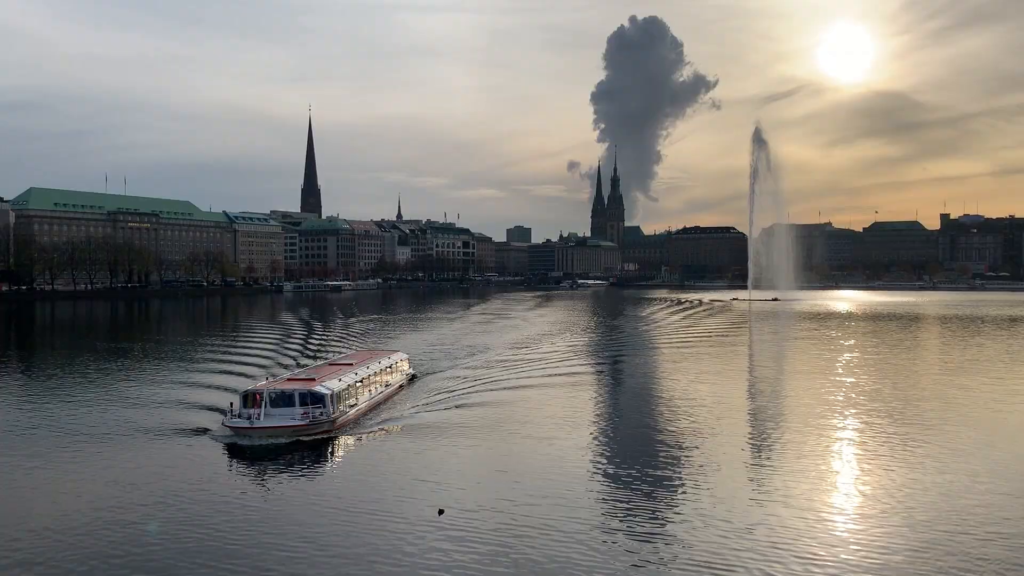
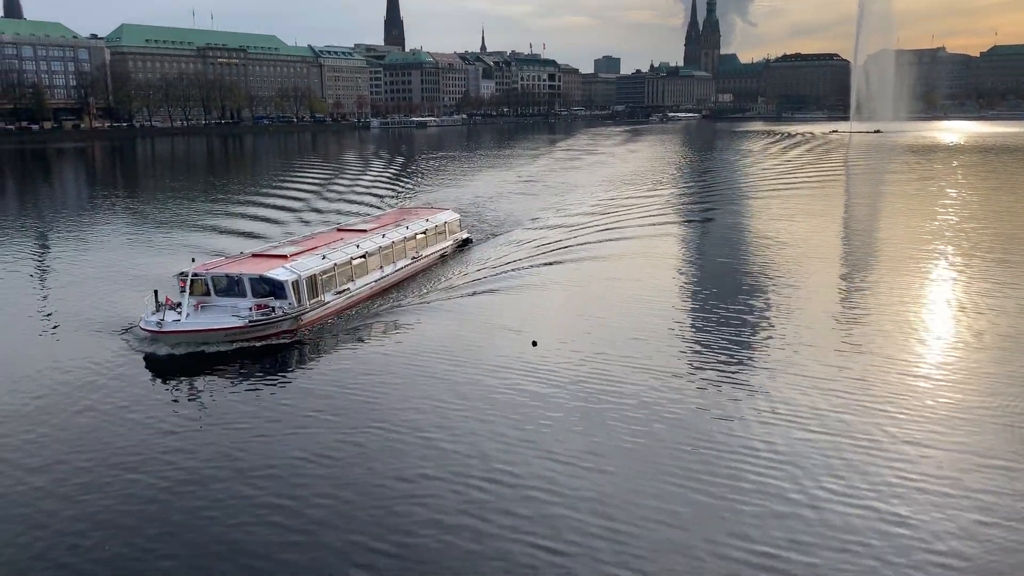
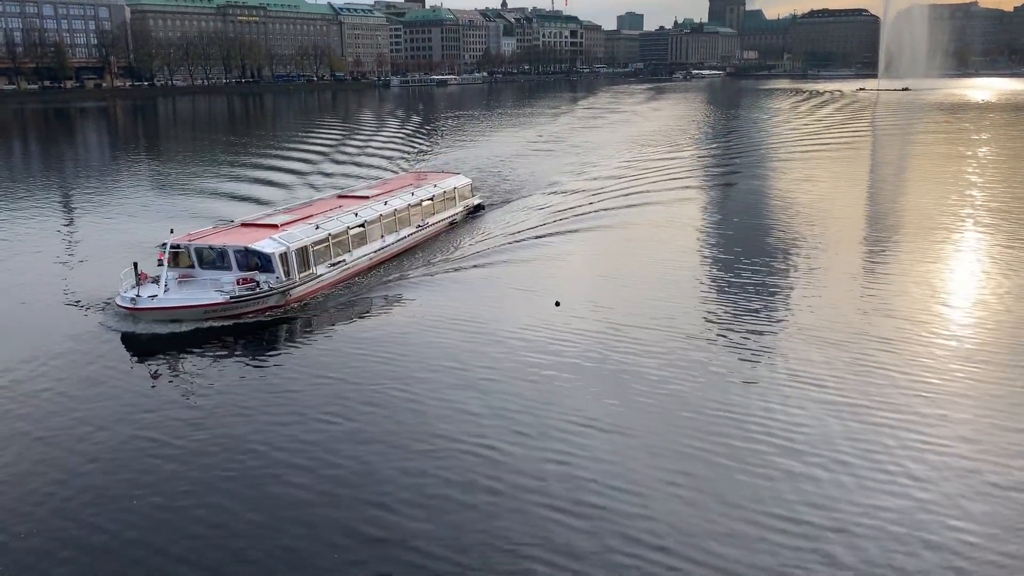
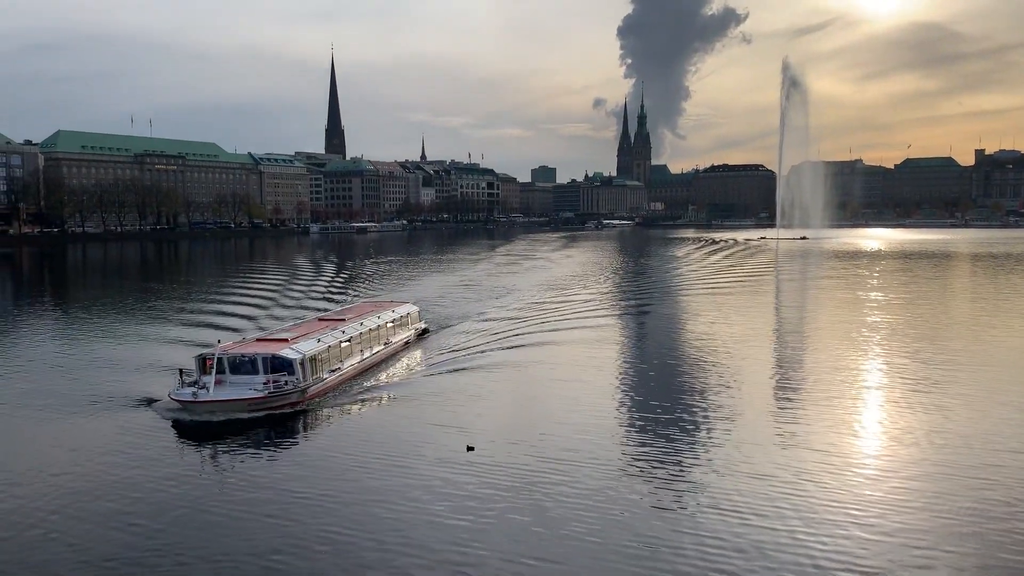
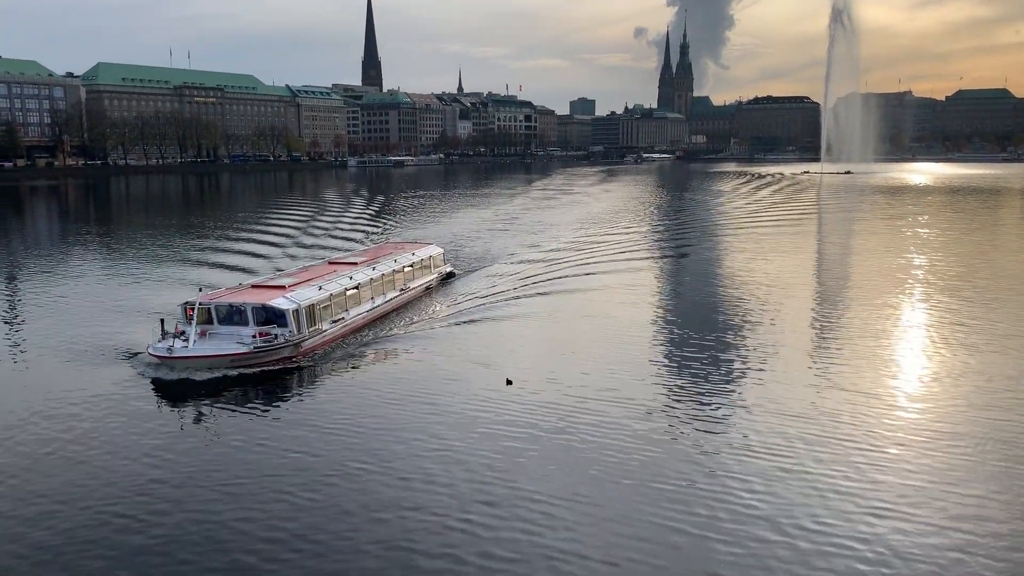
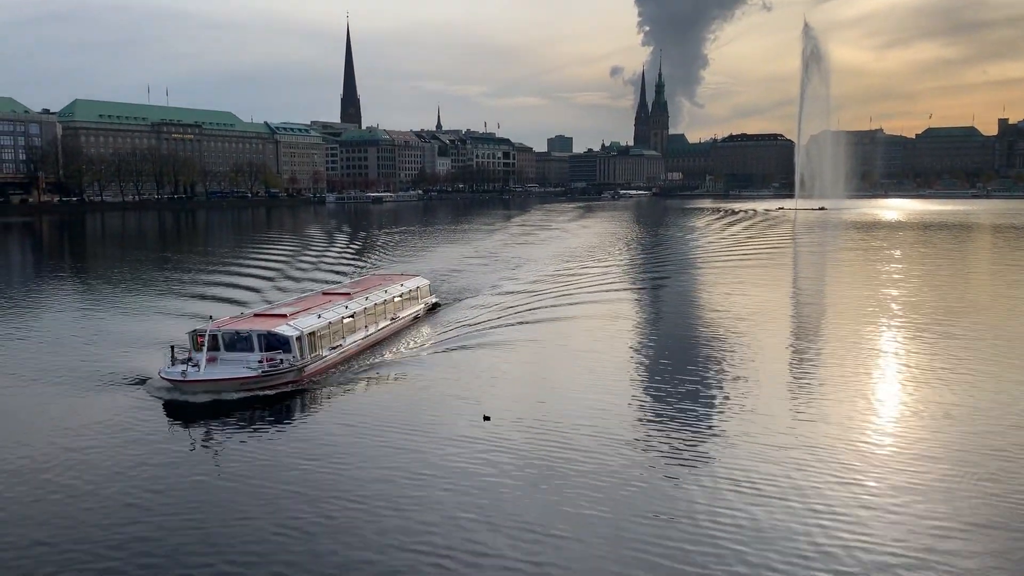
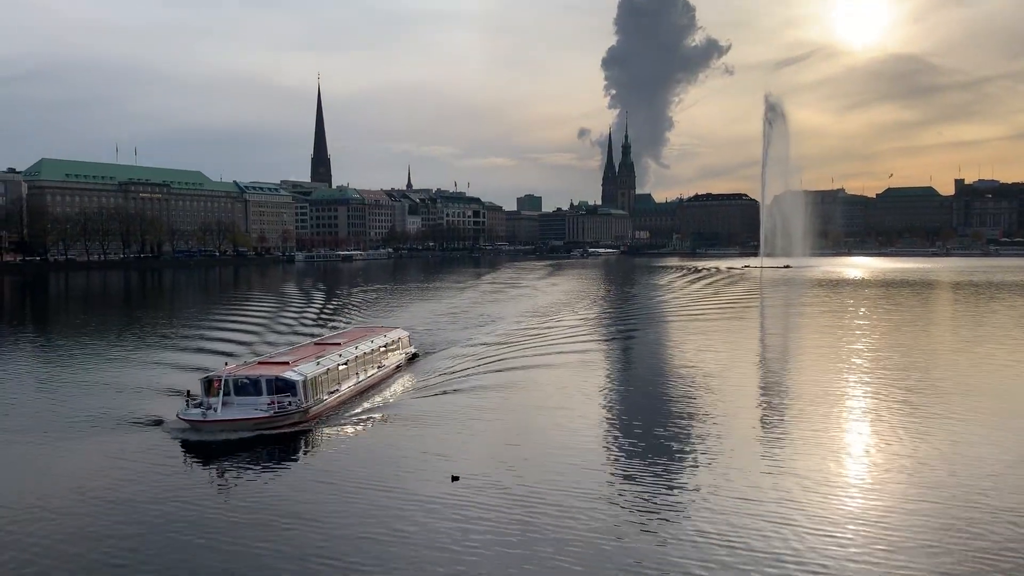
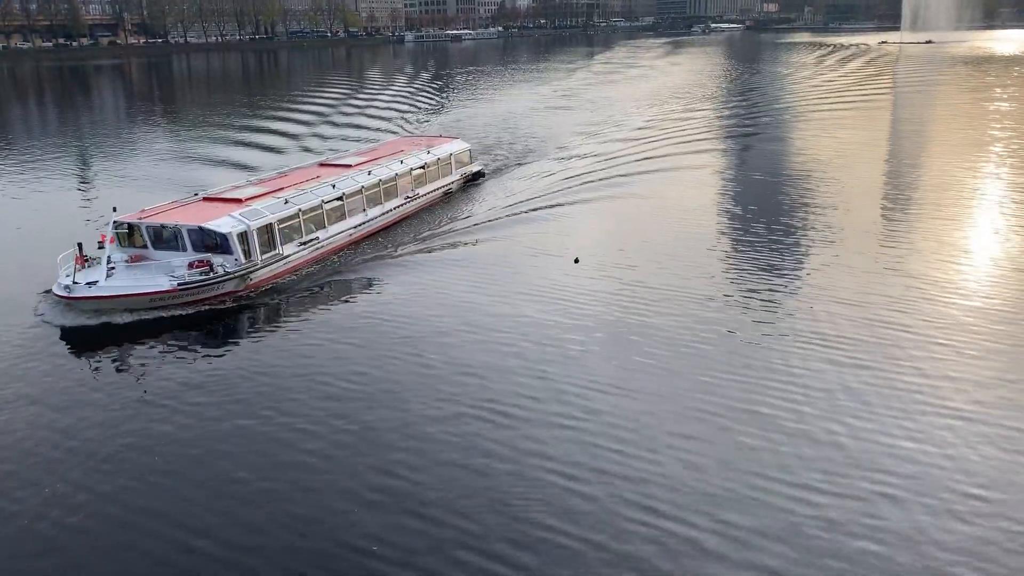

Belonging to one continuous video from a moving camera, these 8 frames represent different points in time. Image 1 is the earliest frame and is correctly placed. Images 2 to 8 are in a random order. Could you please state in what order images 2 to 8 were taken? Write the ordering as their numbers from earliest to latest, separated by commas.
7, 4, 6, 5, 2, 3, 8
